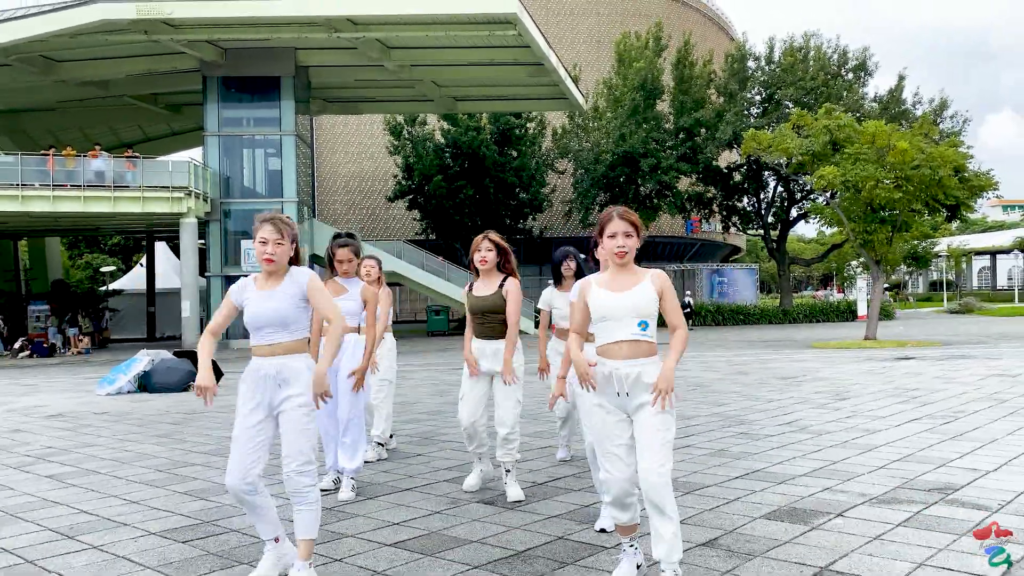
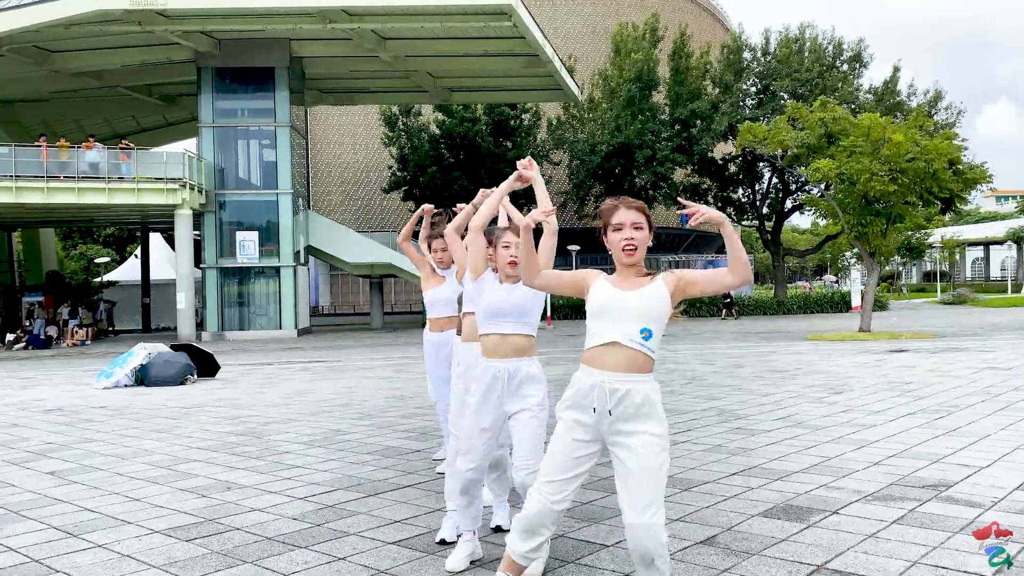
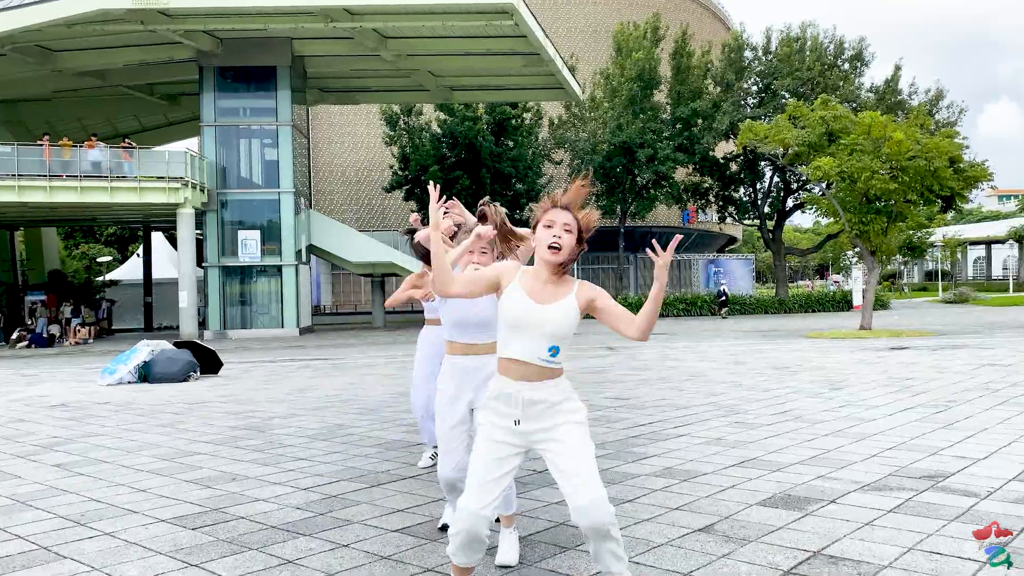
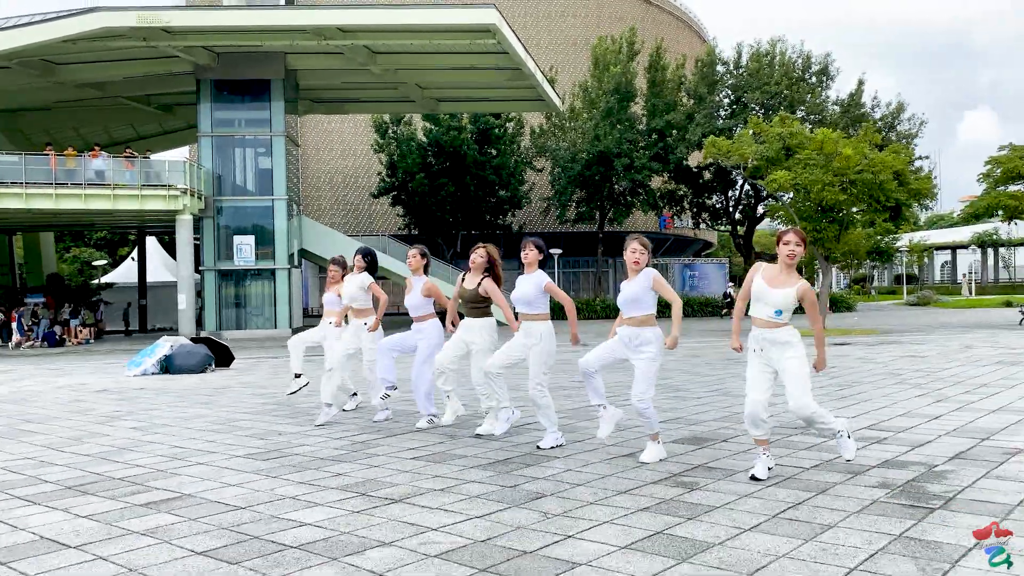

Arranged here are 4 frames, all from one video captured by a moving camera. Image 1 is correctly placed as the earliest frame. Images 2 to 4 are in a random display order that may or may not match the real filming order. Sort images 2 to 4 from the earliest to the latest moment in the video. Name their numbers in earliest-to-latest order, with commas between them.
3, 2, 4
